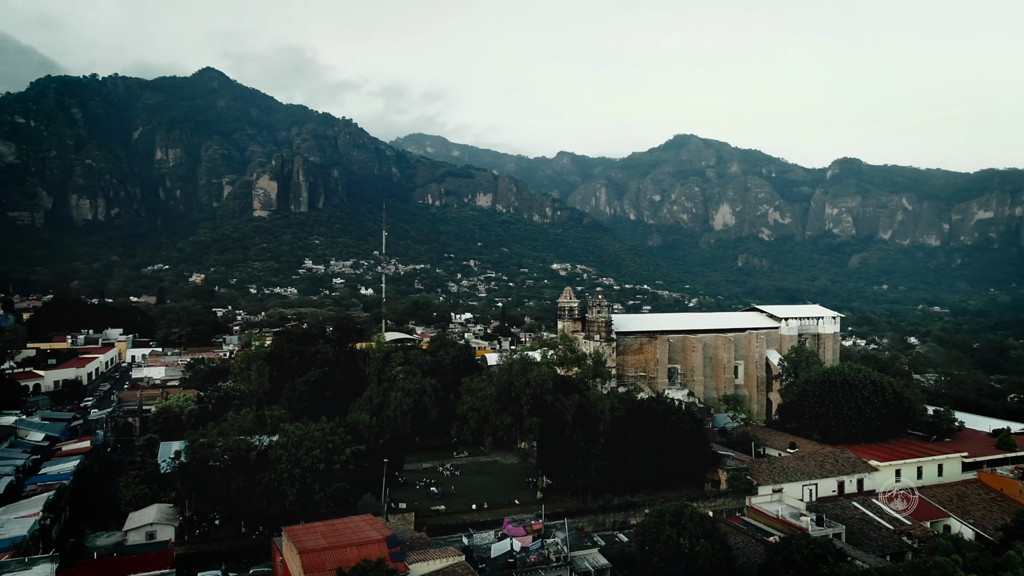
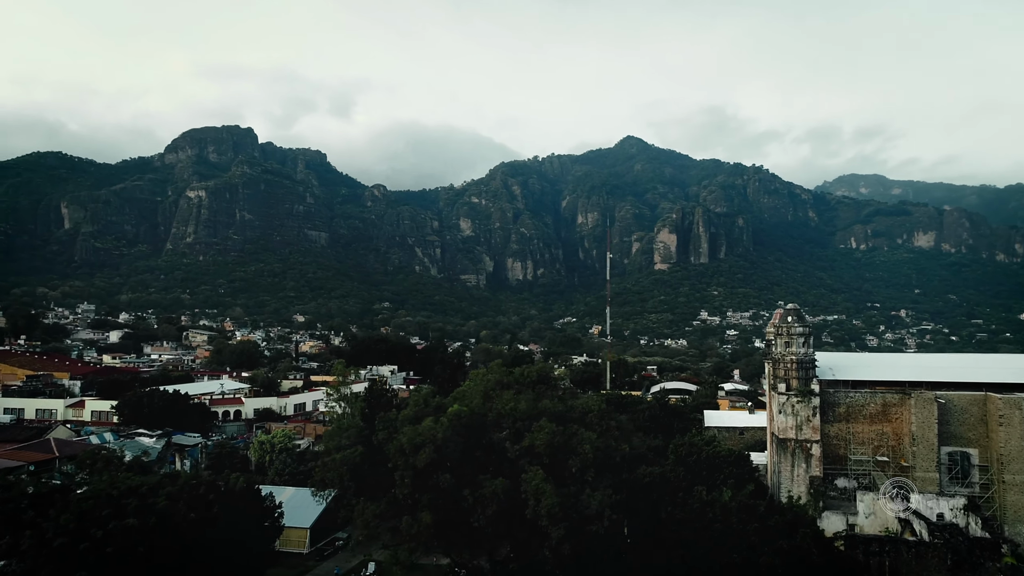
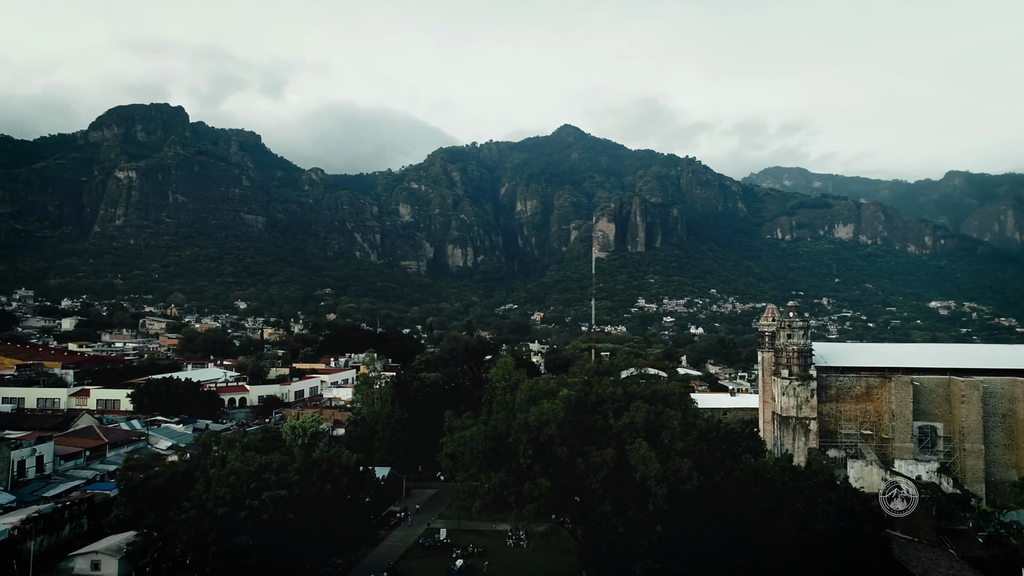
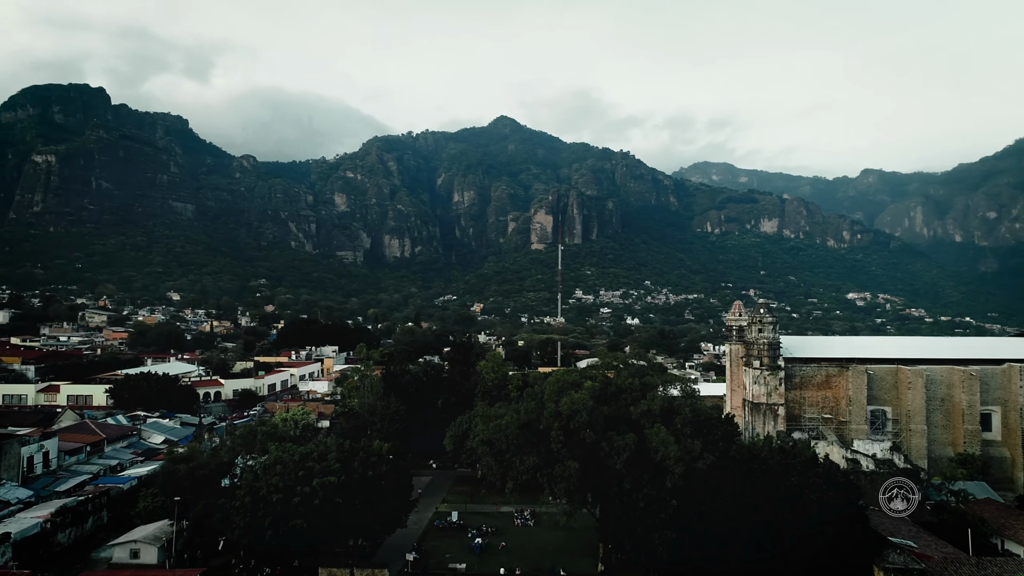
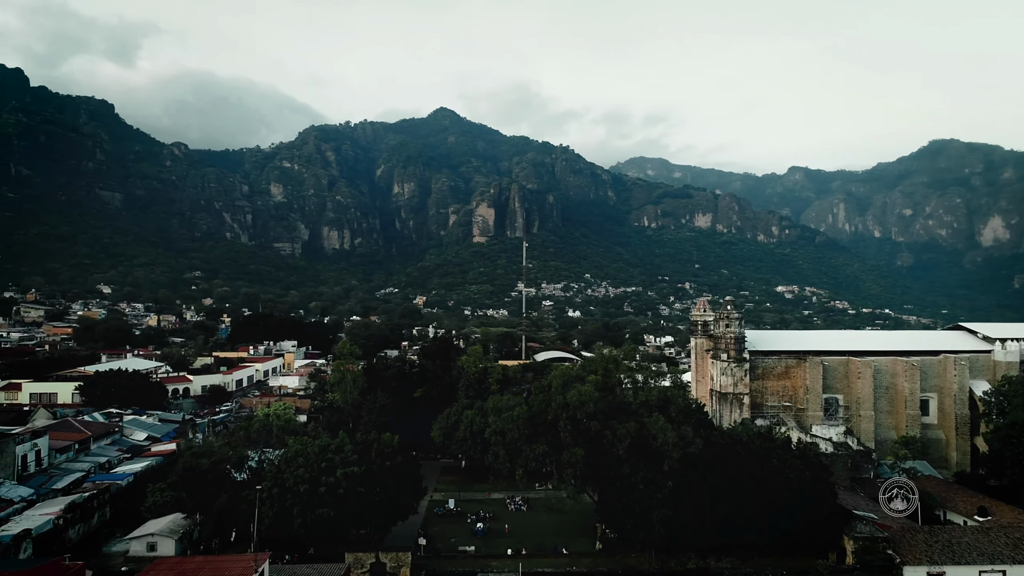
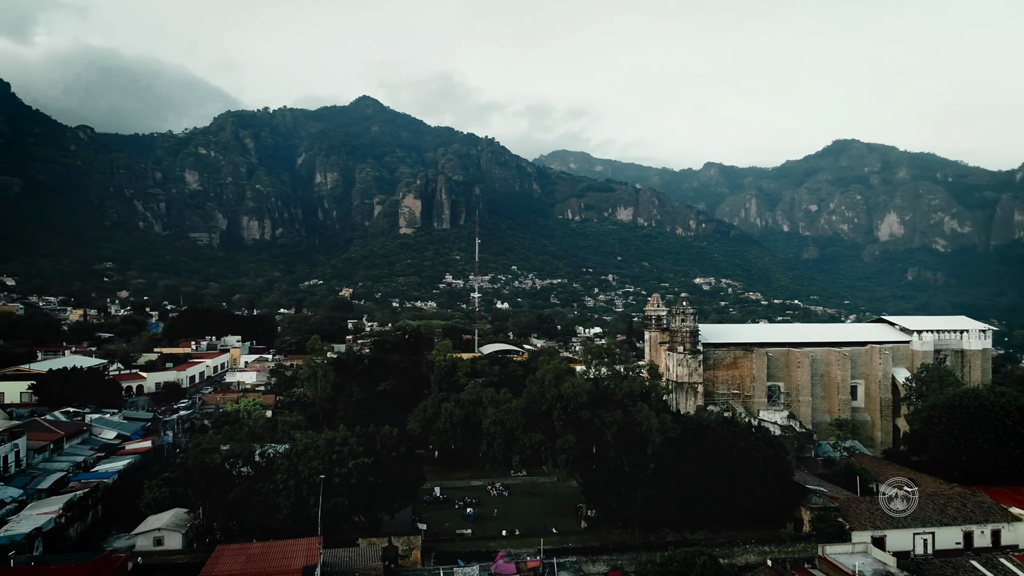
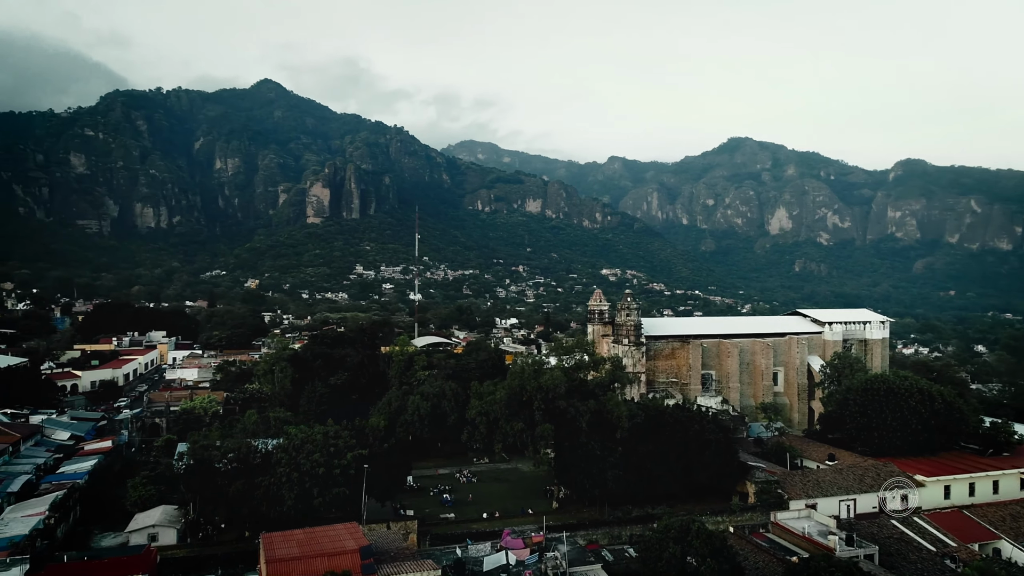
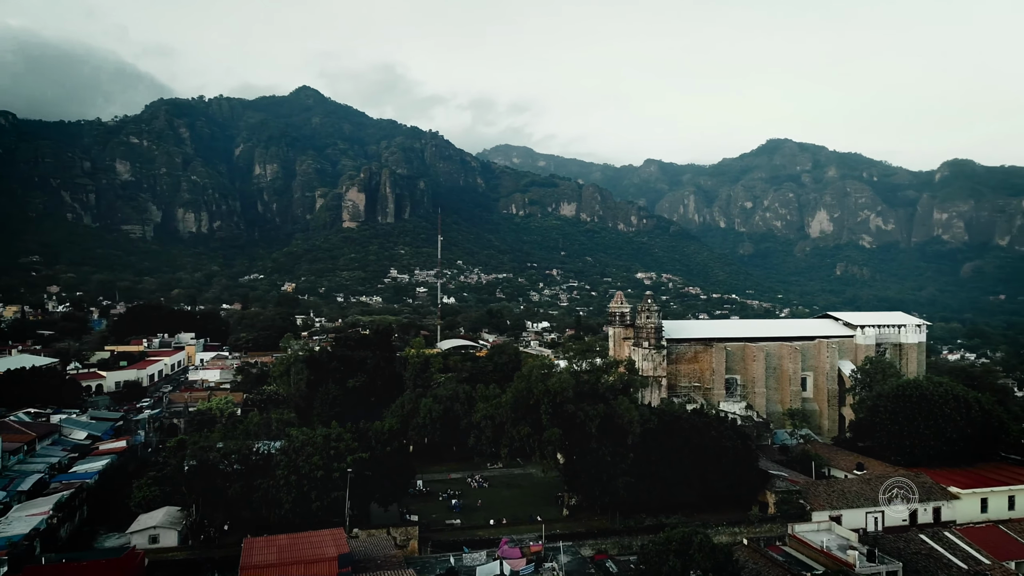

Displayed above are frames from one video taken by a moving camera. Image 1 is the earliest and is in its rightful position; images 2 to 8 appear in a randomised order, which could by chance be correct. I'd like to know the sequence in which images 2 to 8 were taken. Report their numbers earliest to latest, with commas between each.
7, 8, 6, 5, 4, 3, 2
